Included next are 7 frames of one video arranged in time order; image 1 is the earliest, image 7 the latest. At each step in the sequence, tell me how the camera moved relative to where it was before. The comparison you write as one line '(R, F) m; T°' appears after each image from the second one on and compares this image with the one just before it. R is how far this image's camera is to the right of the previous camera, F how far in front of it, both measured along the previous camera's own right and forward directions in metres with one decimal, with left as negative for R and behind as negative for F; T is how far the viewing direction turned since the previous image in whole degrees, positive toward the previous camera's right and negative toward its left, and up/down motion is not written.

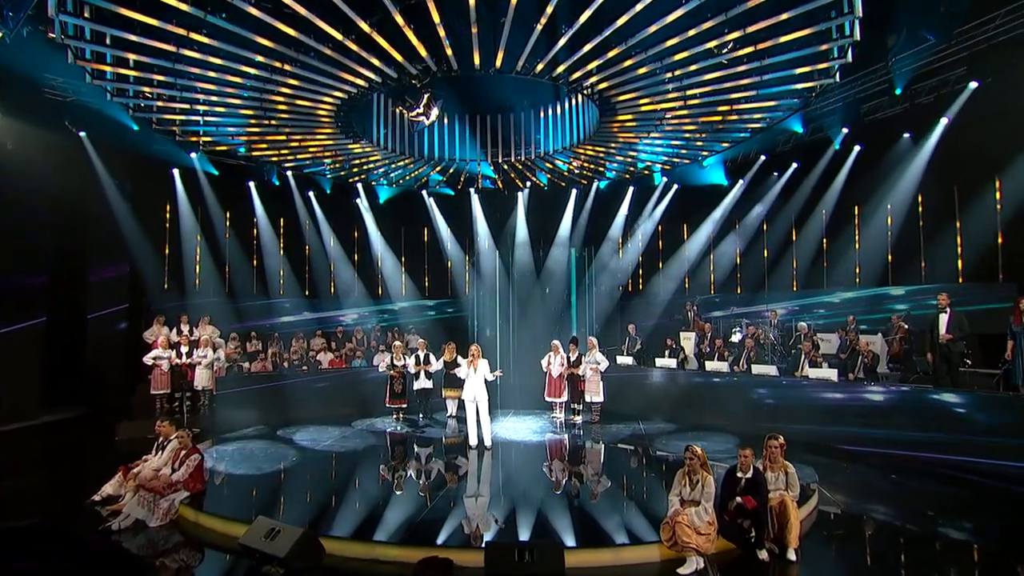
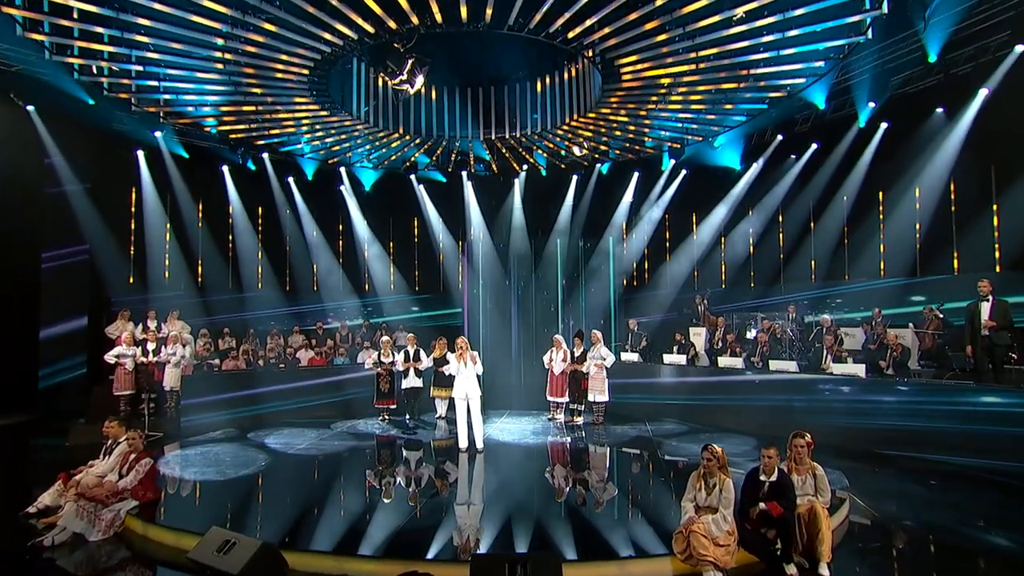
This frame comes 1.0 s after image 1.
(+0.1, +0.9) m; 0°
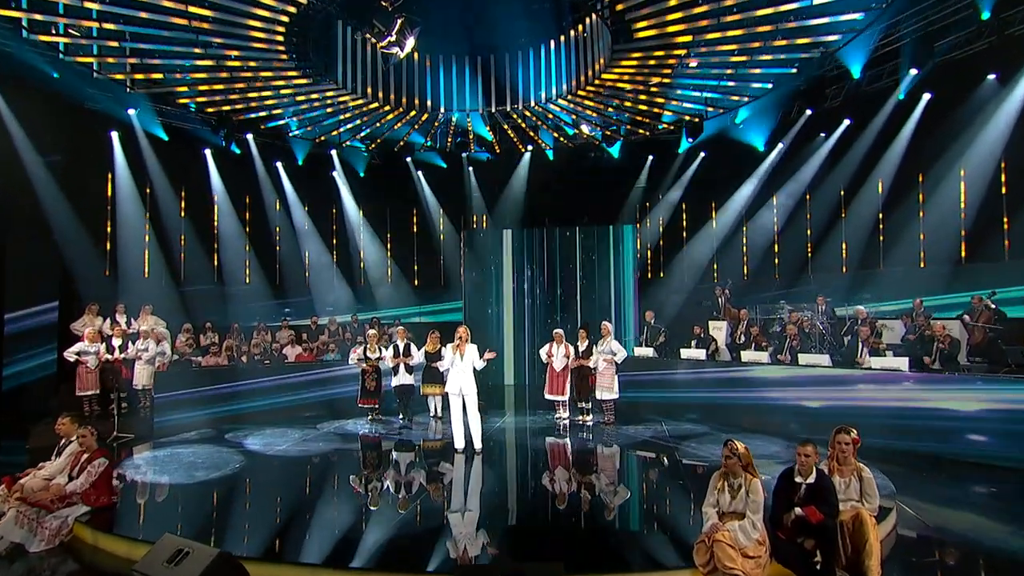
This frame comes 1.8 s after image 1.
(+0.1, +0.8) m; -1°
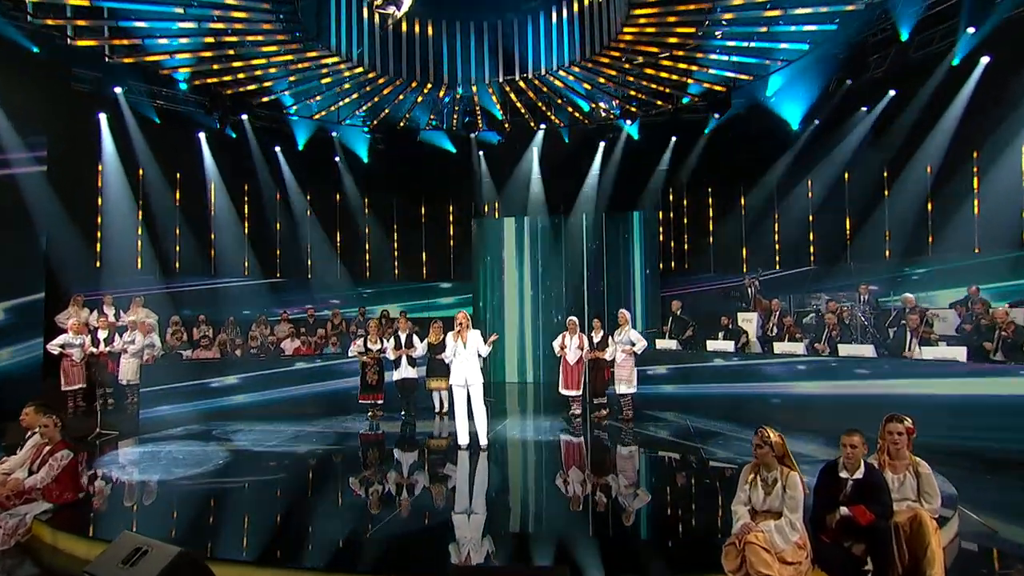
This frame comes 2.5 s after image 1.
(+0.1, +0.7) m; -2°
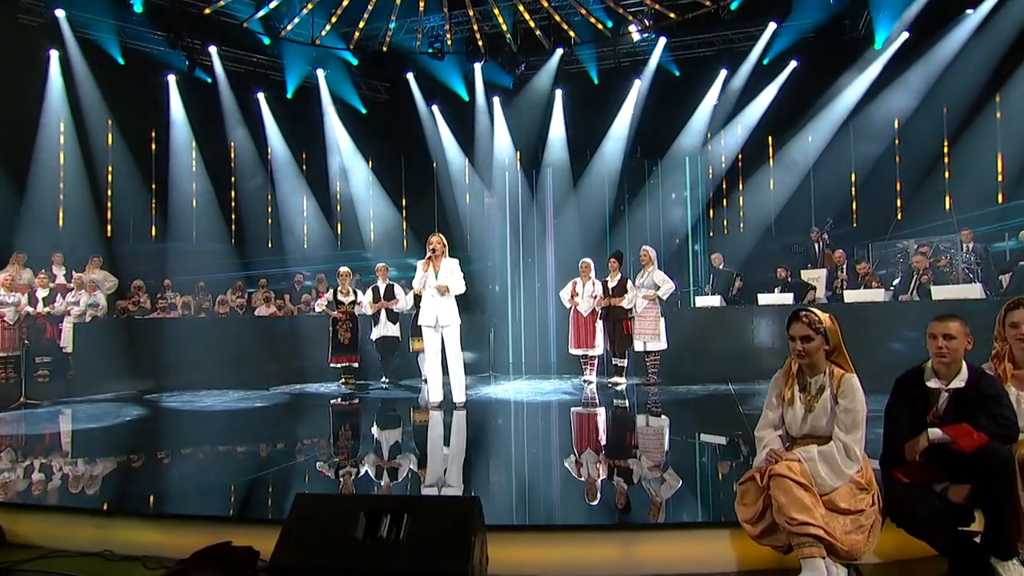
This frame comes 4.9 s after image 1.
(+0.7, +1.6) m; -6°
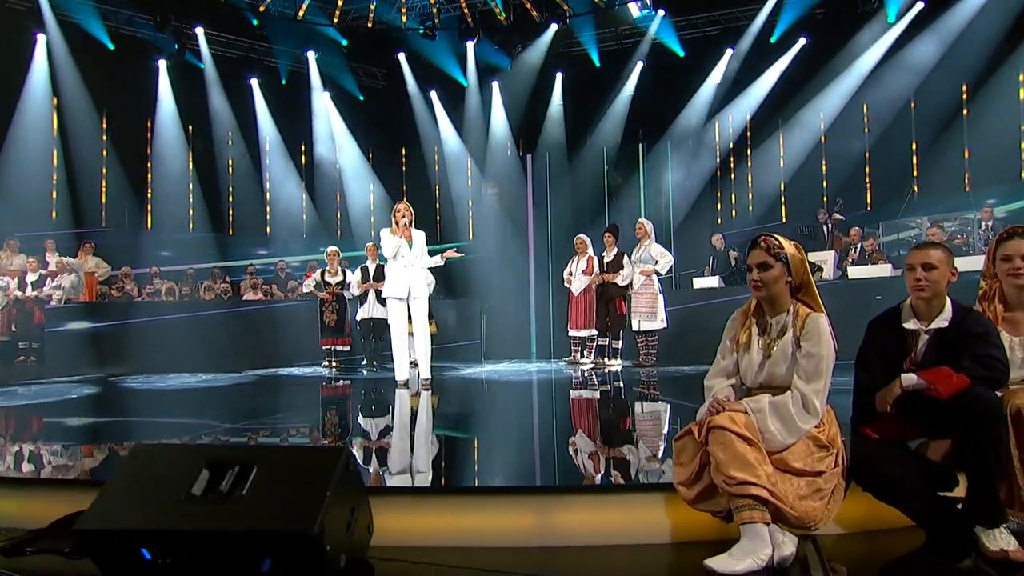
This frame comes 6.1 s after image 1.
(+0.4, +0.4) m; -3°
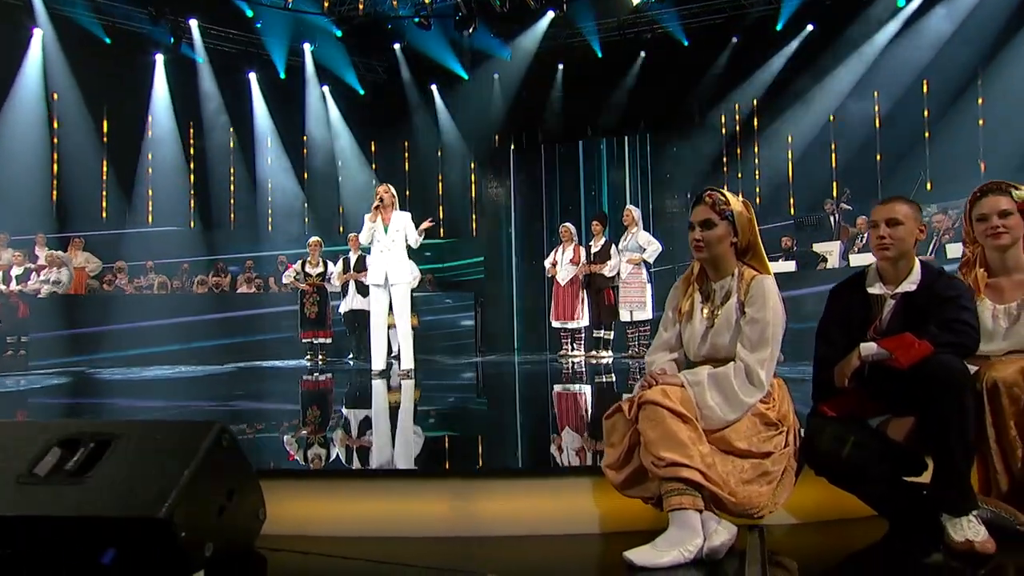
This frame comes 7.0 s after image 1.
(+0.3, +0.2) m; -2°
